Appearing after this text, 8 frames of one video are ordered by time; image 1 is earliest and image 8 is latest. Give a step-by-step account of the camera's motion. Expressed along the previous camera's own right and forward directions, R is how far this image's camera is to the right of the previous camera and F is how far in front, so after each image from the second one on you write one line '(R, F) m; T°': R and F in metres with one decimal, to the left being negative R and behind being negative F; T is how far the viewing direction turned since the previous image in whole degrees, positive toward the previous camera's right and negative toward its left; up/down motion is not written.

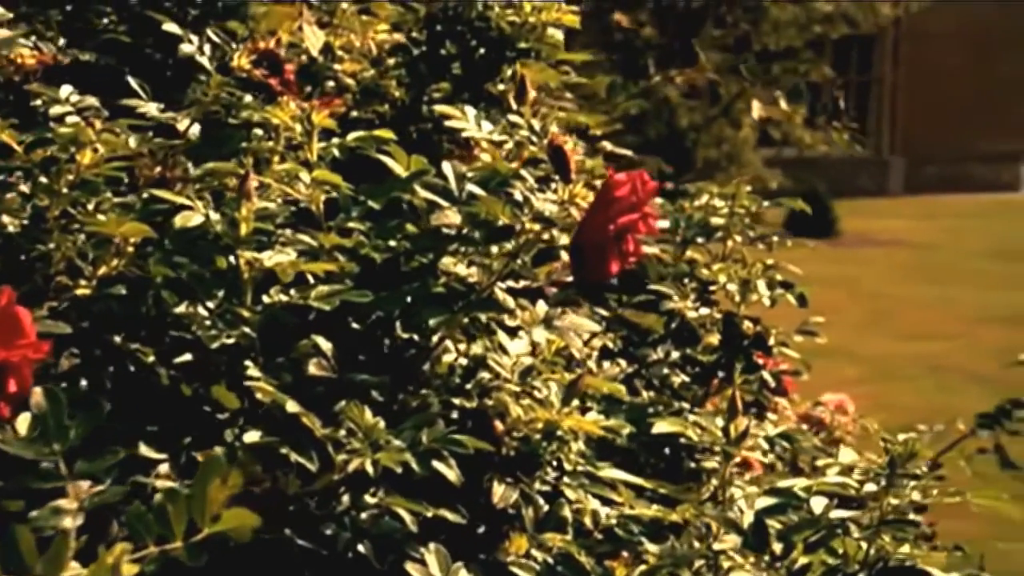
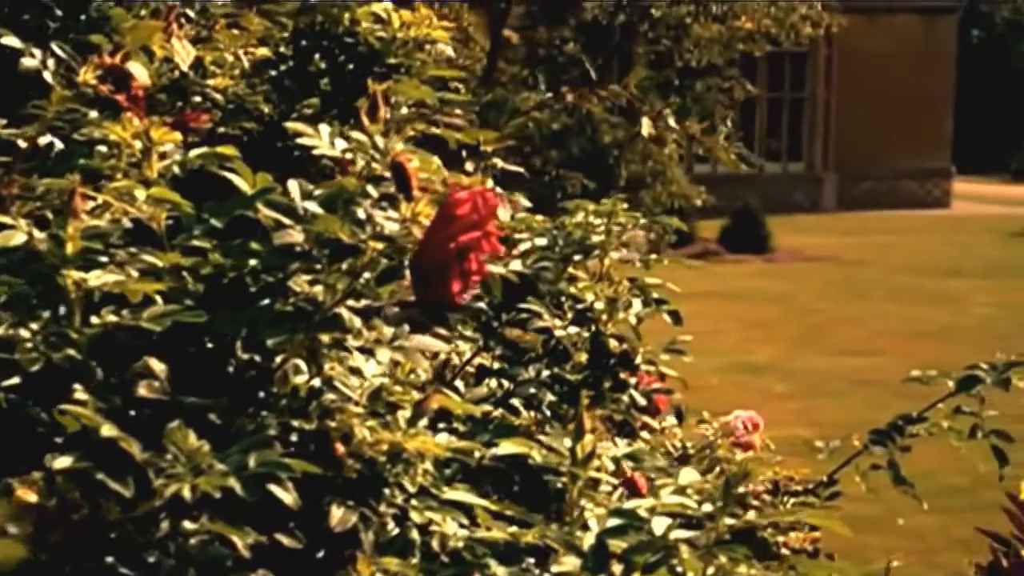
(+0.6, +0.1) m; +1°
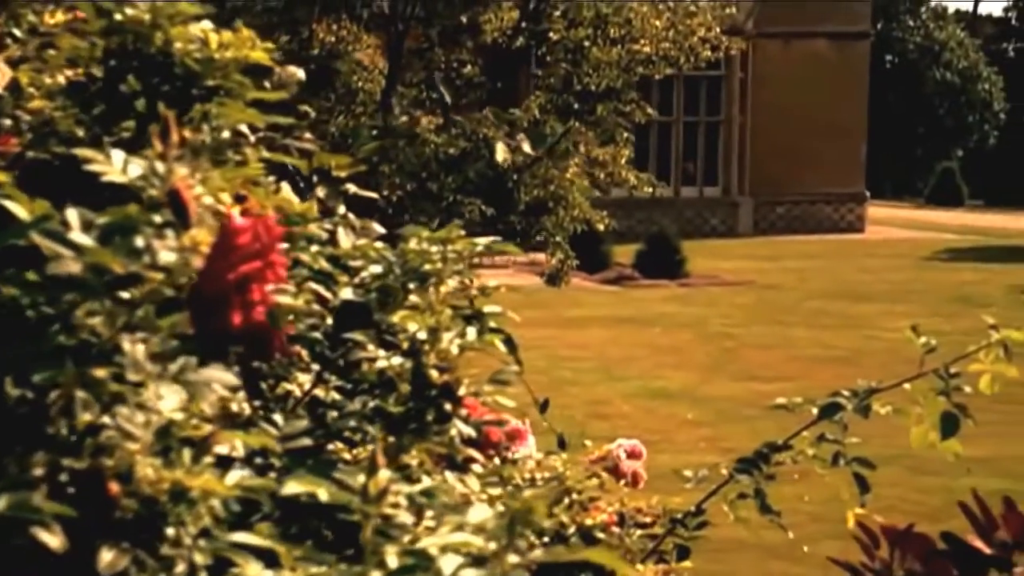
(+0.8, +0.2) m; +2°
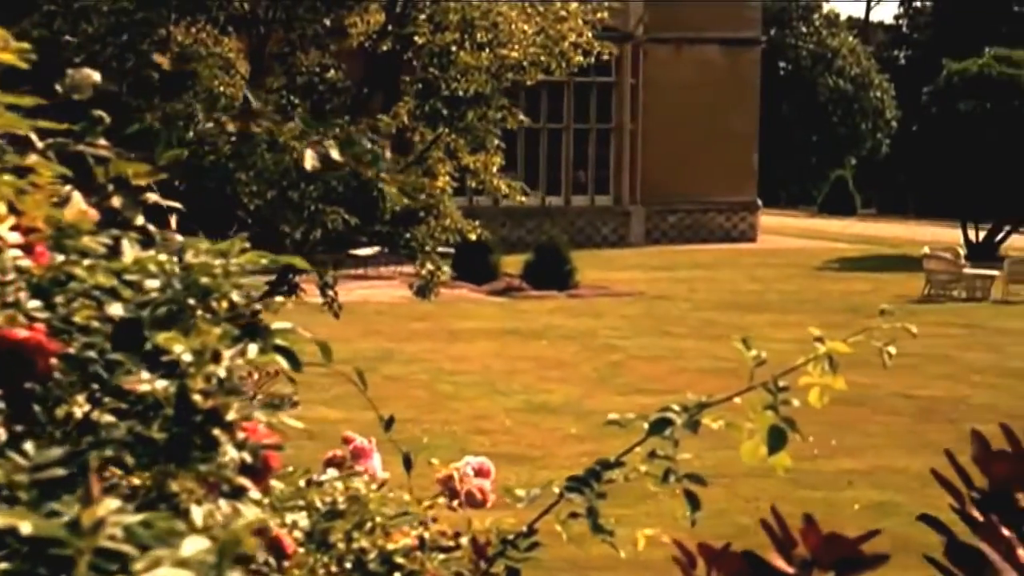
(+1.0, +0.3) m; +2°
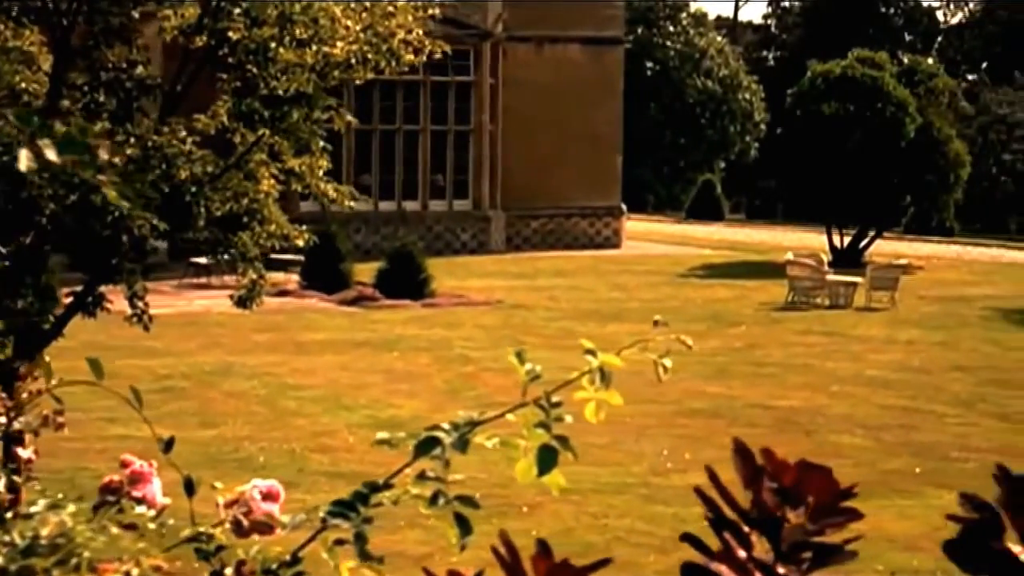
(+1.2, +0.5) m; +3°
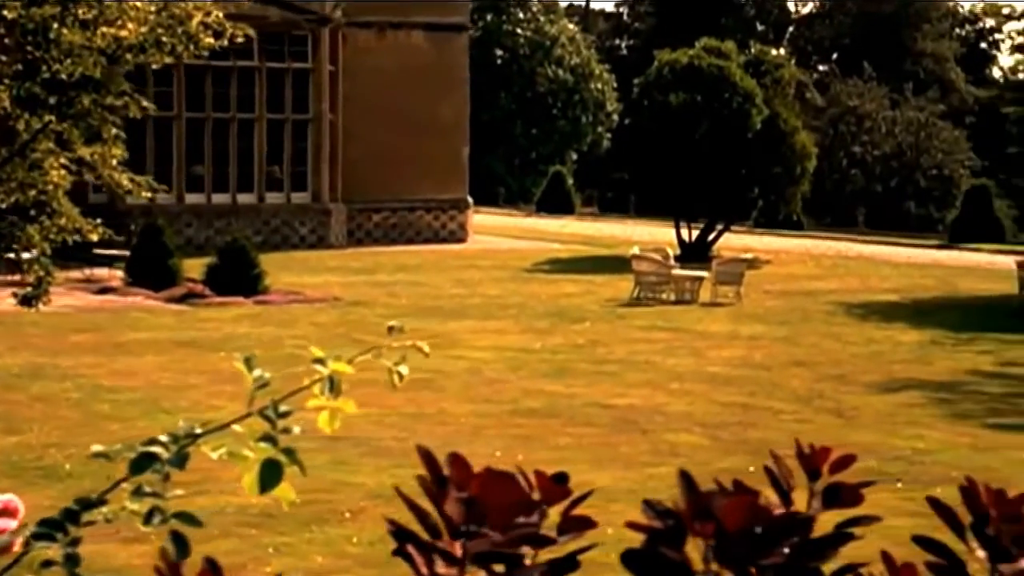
(+1.3, +0.4) m; +3°
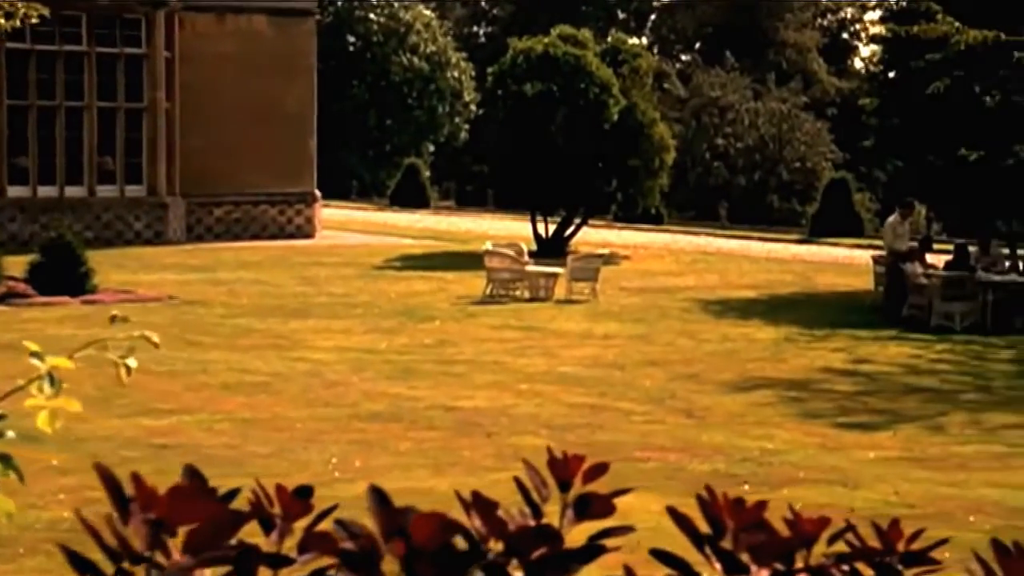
(+1.1, +0.5) m; +3°
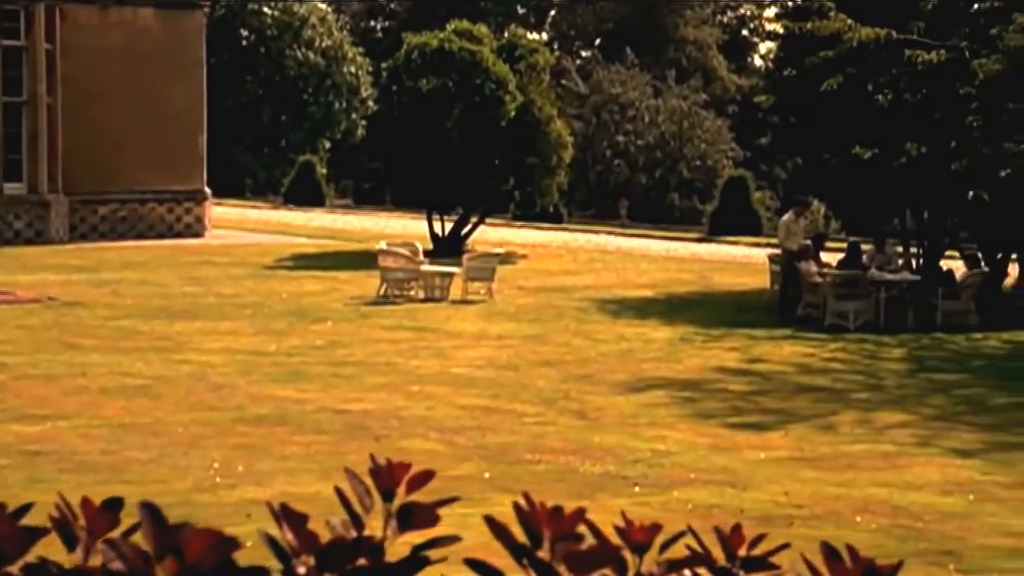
(+0.7, +0.2) m; +3°
